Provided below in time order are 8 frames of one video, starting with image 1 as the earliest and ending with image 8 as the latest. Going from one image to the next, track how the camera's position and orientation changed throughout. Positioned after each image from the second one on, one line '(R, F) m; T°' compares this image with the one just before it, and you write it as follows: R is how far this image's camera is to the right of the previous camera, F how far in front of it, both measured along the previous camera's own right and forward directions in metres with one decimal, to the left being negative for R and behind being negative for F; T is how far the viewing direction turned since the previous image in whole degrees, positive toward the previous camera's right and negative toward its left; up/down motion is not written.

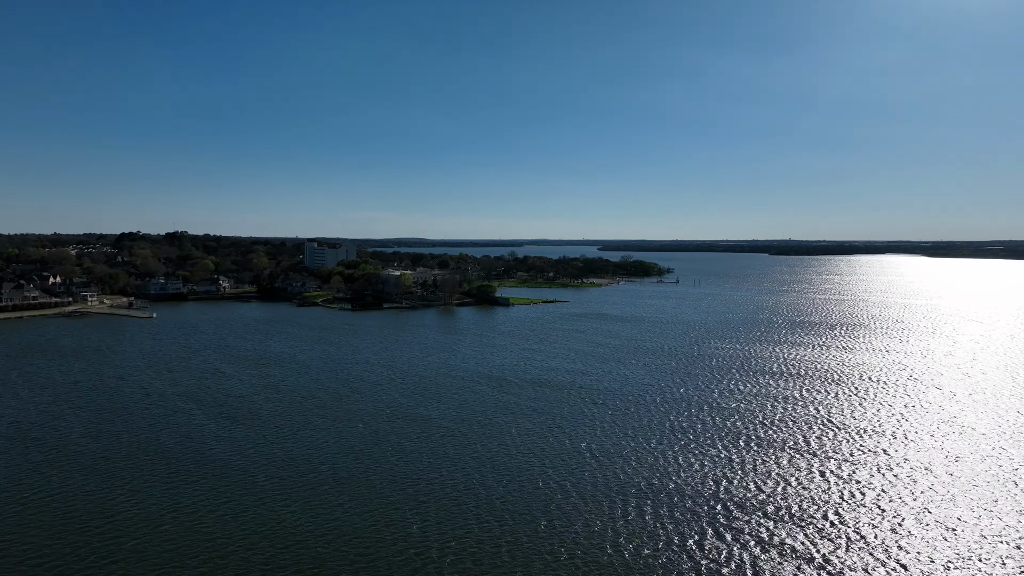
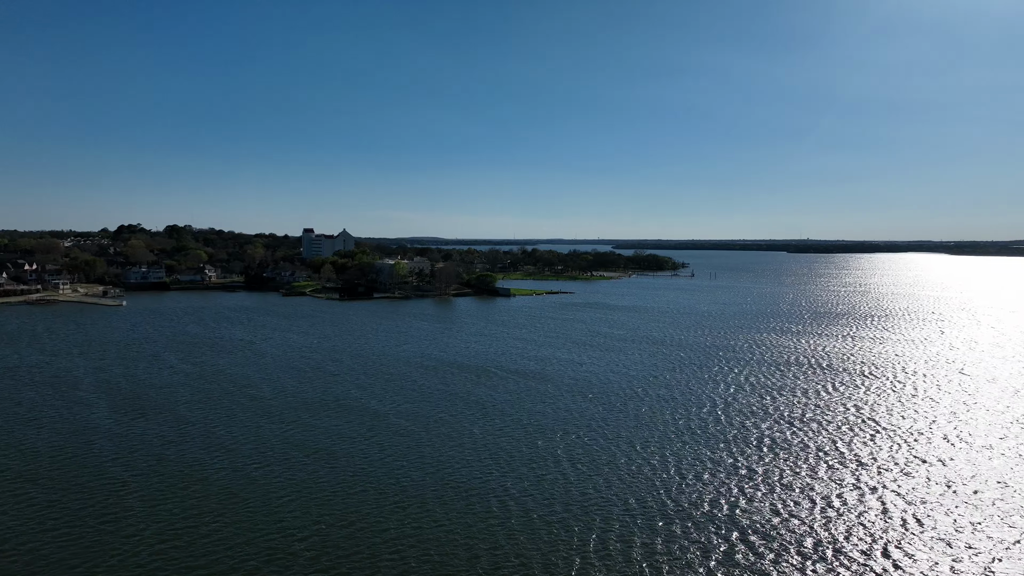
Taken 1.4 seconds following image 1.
(+1.5, +4.6) m; -1°
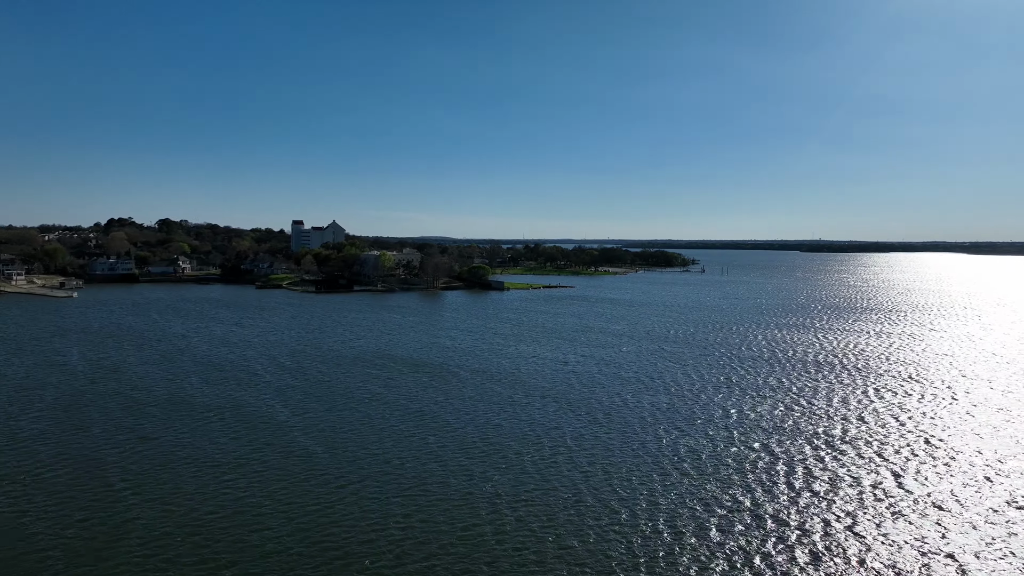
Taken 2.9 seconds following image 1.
(+1.5, +5.3) m; -1°
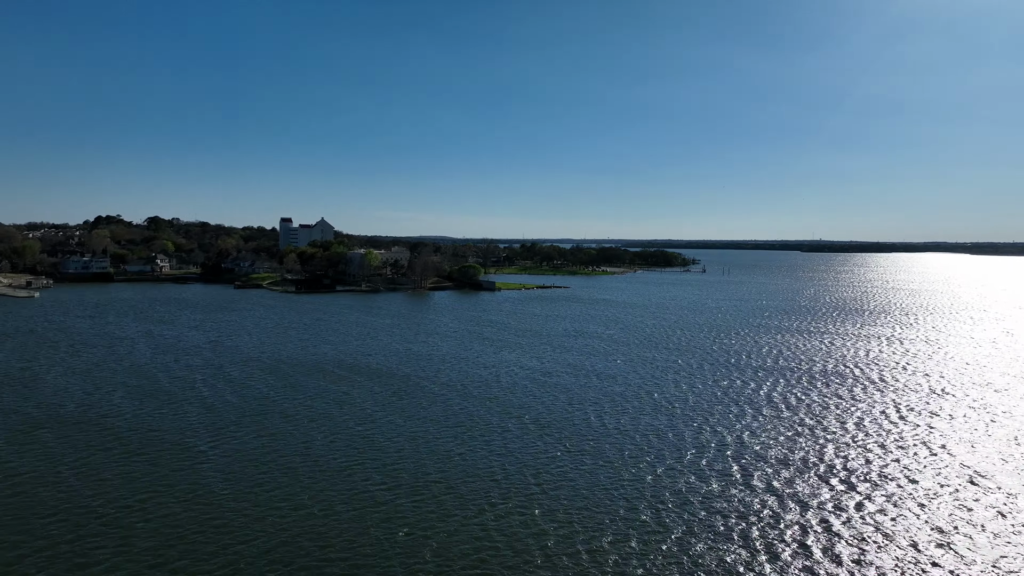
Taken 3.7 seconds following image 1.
(+0.7, +2.9) m; 0°
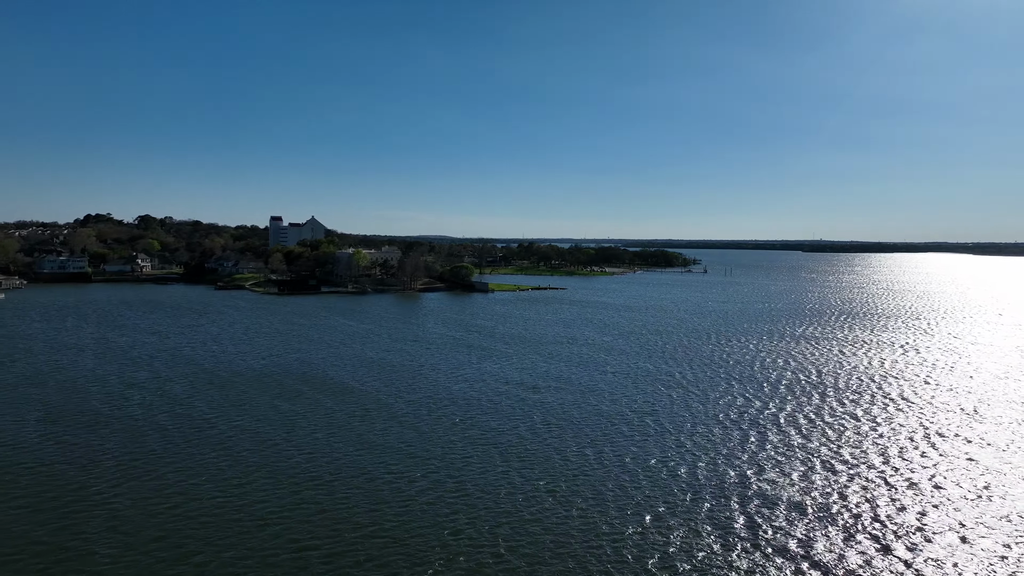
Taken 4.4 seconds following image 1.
(+0.5, +2.5) m; 0°
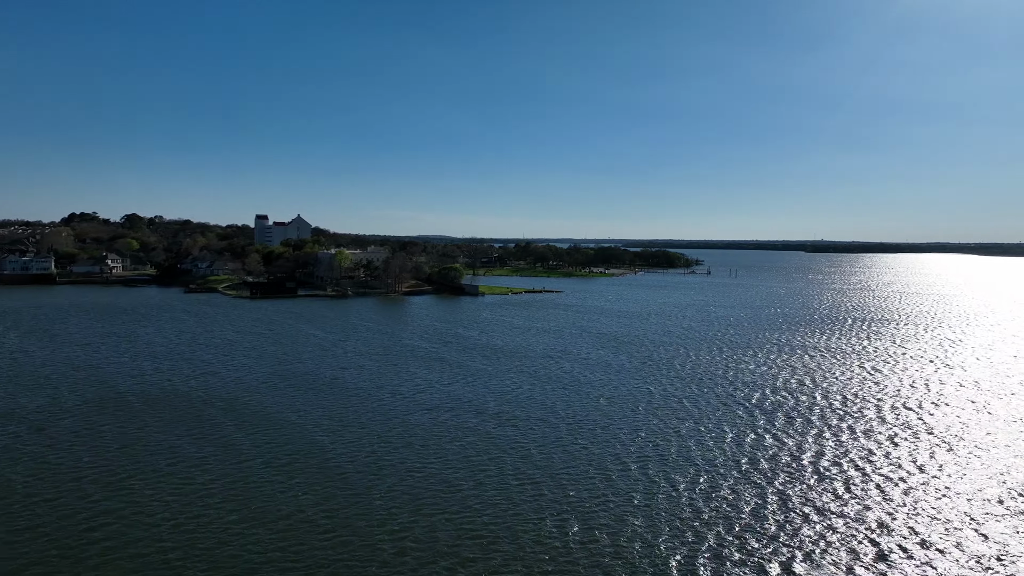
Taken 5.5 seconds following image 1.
(+0.7, +3.7) m; 0°
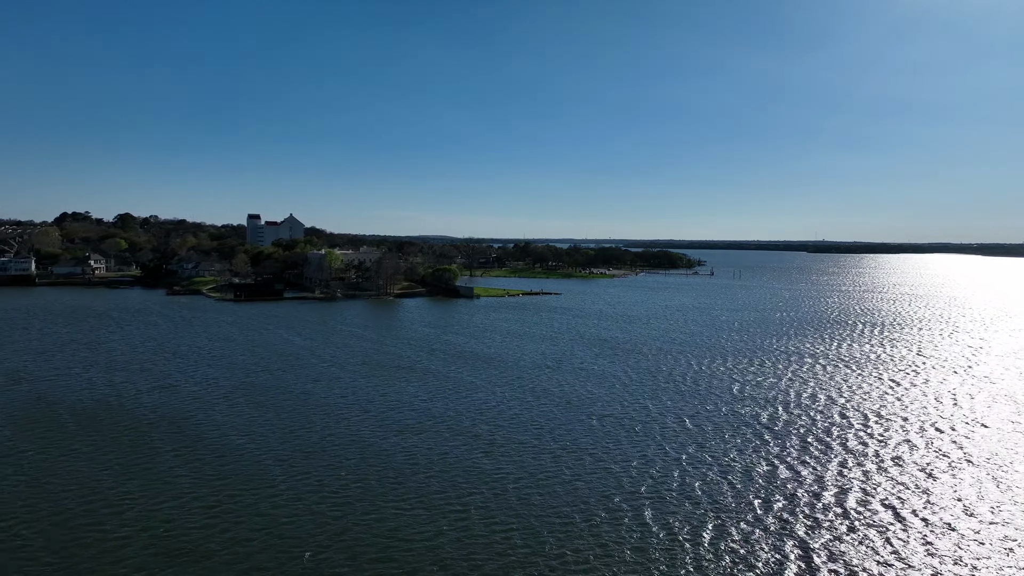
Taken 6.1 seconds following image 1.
(+0.3, +2.1) m; 0°
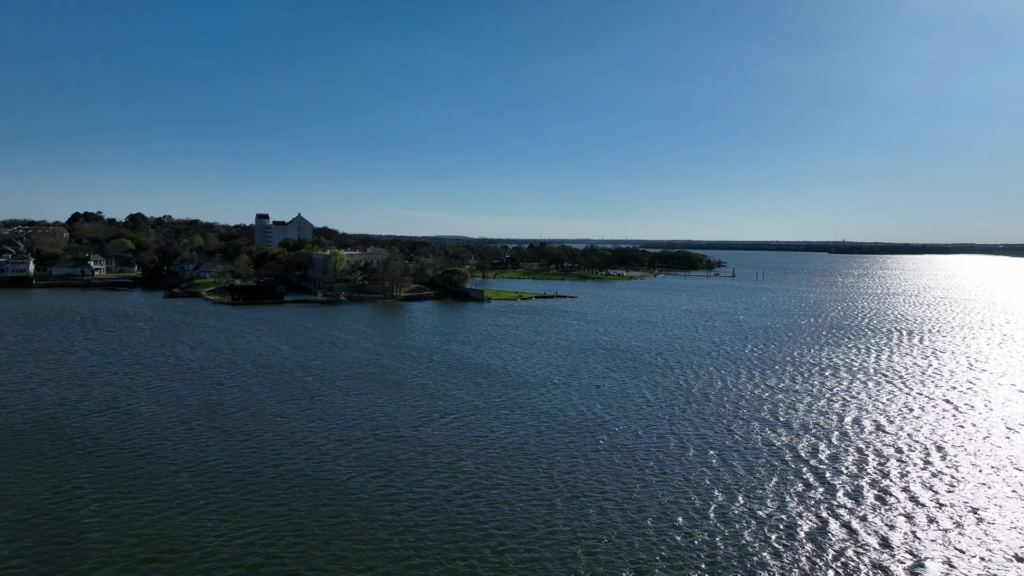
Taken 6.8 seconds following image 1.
(+0.4, +2.6) m; -1°
